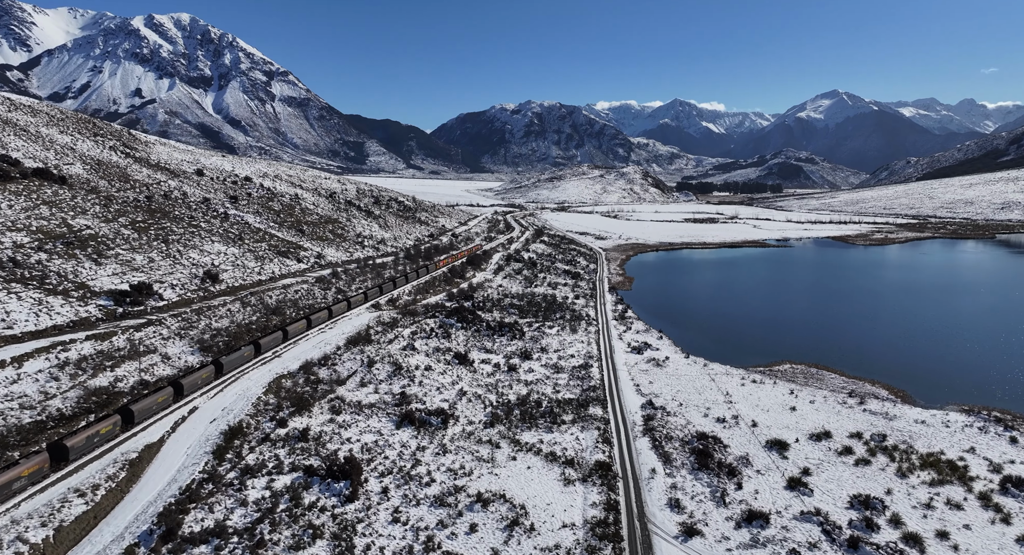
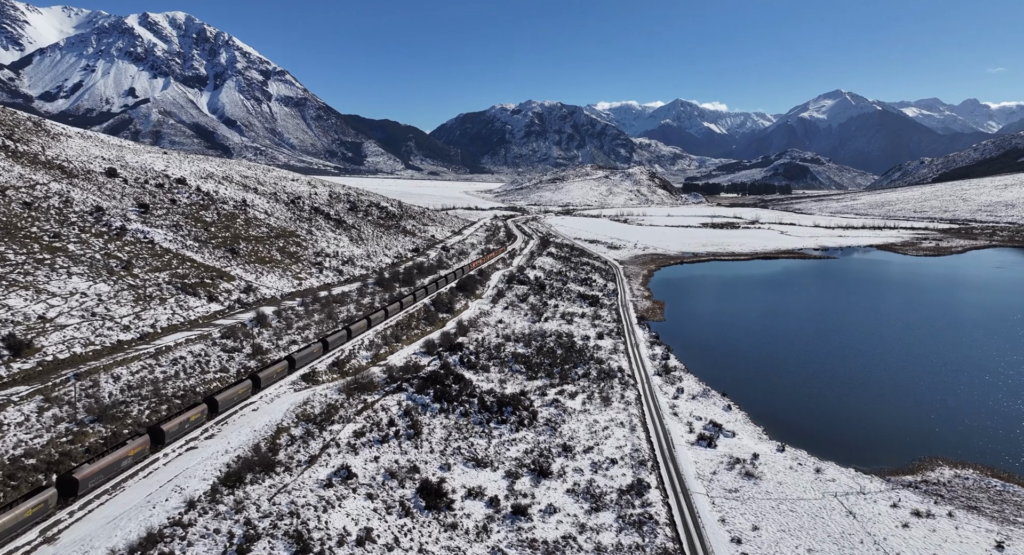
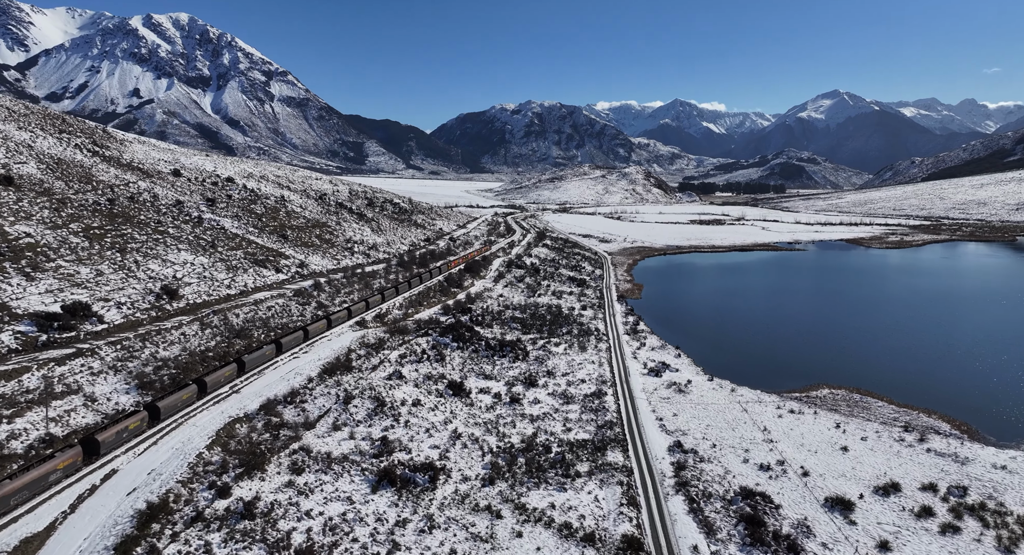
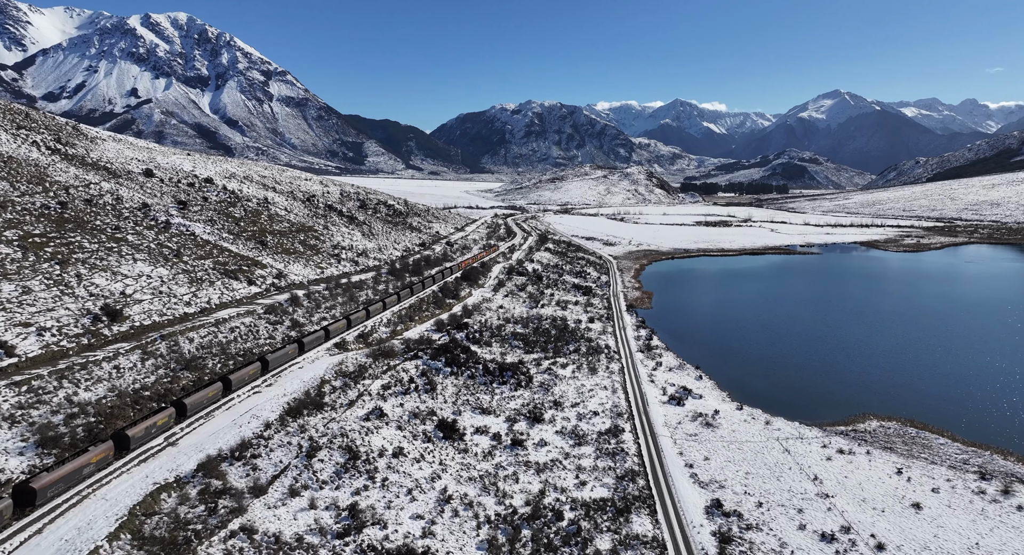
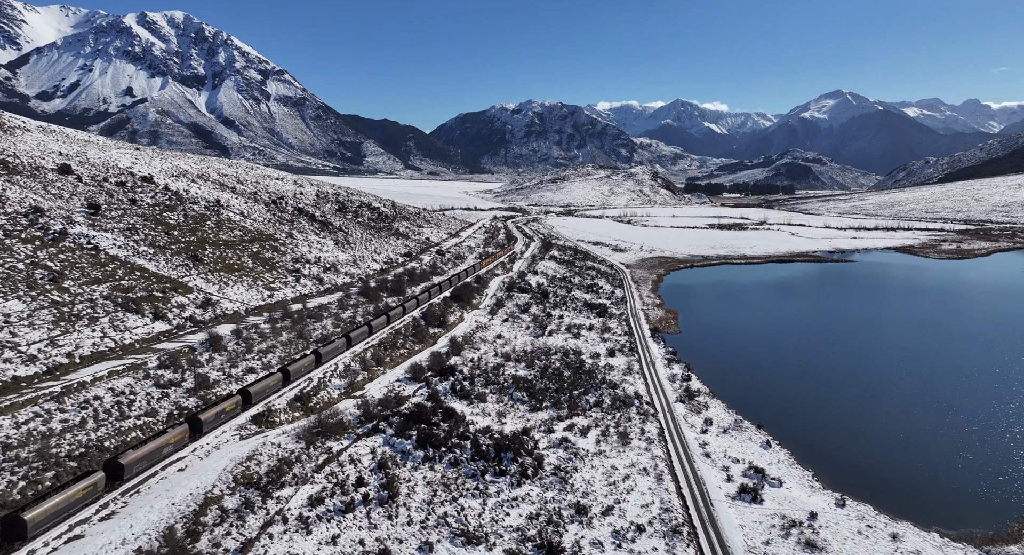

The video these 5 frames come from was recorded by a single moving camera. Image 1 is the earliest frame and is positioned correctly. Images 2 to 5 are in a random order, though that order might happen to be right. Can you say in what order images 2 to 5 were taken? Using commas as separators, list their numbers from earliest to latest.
3, 4, 2, 5
